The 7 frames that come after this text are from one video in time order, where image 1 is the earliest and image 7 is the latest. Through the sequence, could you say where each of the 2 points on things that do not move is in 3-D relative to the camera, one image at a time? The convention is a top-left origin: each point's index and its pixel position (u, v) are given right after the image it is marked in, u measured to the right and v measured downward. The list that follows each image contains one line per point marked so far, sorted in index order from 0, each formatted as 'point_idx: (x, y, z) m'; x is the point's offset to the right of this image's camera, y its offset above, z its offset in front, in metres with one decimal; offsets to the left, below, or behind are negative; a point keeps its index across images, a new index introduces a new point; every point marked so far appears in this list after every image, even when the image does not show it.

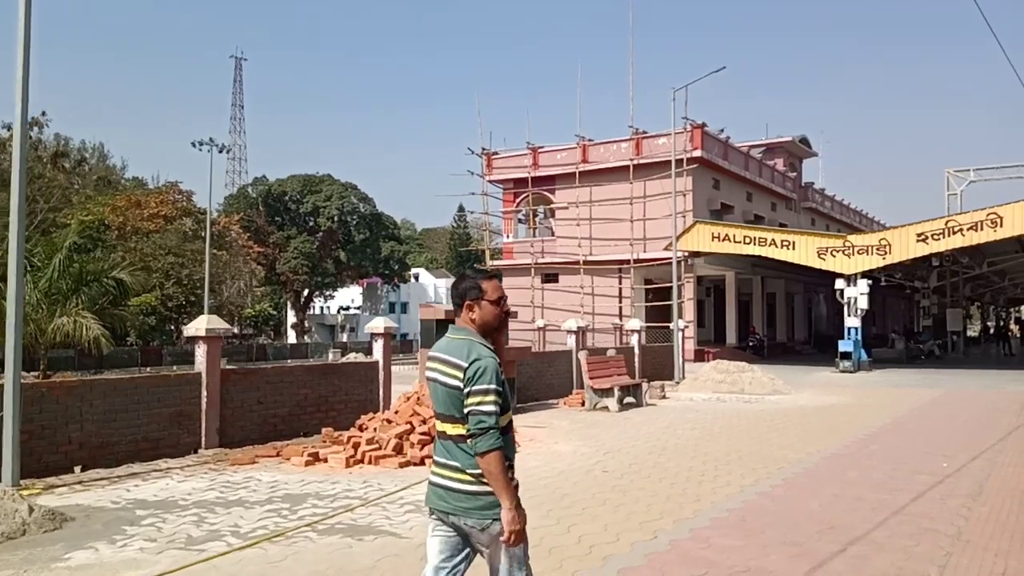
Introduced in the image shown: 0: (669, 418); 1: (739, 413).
0: (+2.6, -2.1, +13.8) m
1: (+4.1, -2.2, +14.9) m
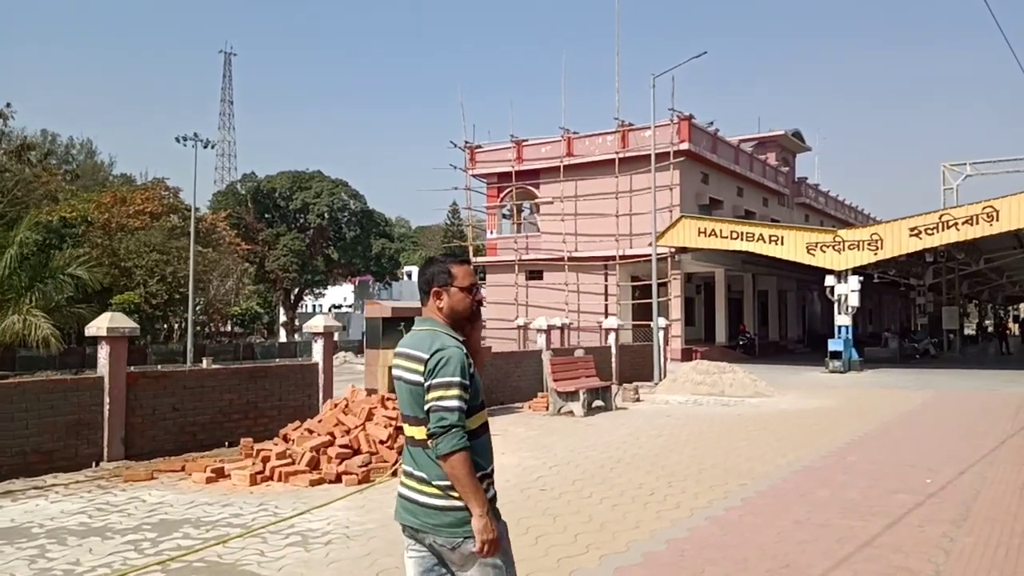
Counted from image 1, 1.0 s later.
0: (+1.9, -2.1, +12.8) m
1: (+3.4, -2.2, +13.9) m
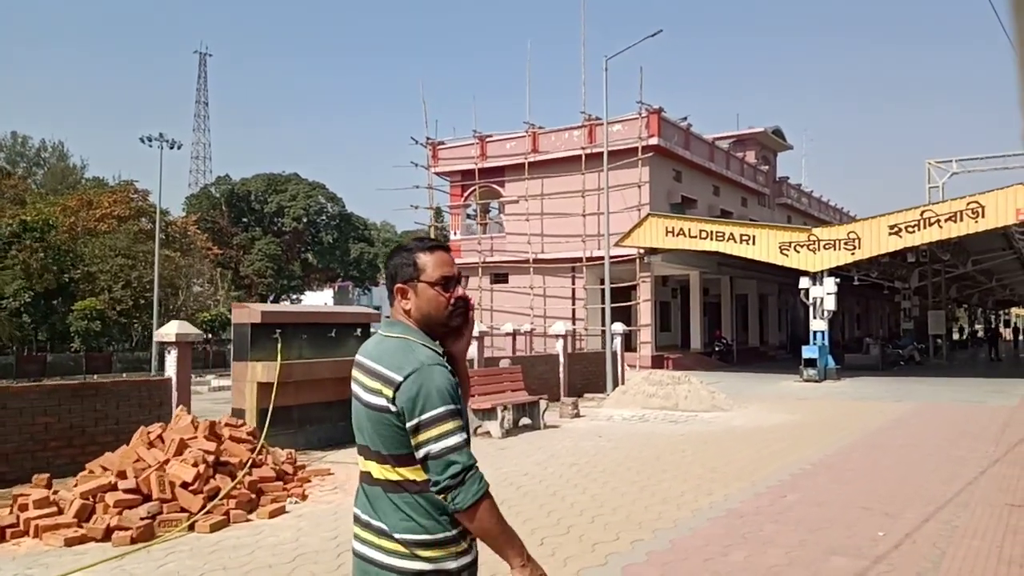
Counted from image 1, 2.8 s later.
0: (+0.6, -2.1, +10.9) m
1: (+2.1, -2.2, +12.1) m
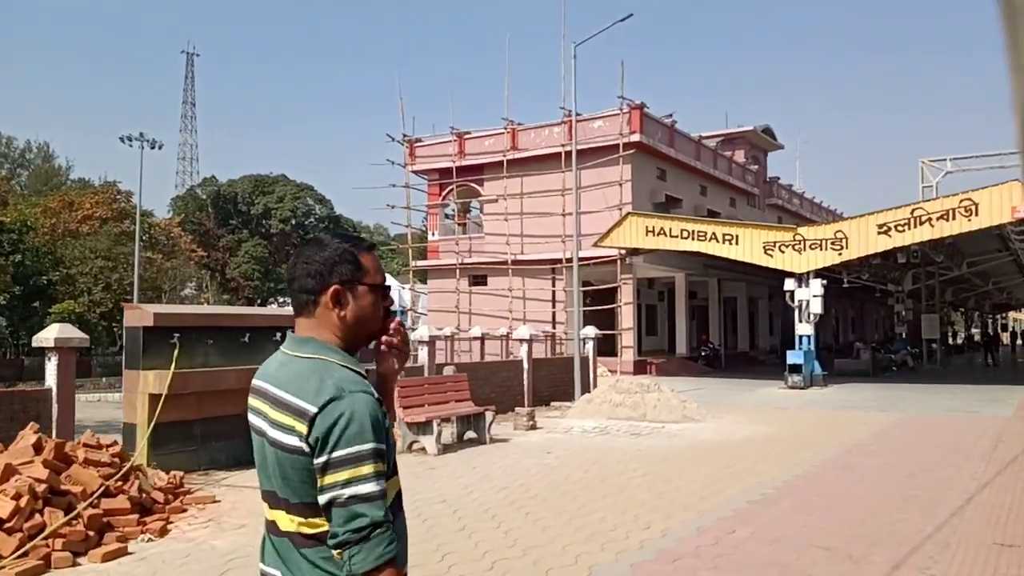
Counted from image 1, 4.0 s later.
0: (-0.1, -2.0, +9.8) m
1: (+1.3, -2.2, +10.9) m
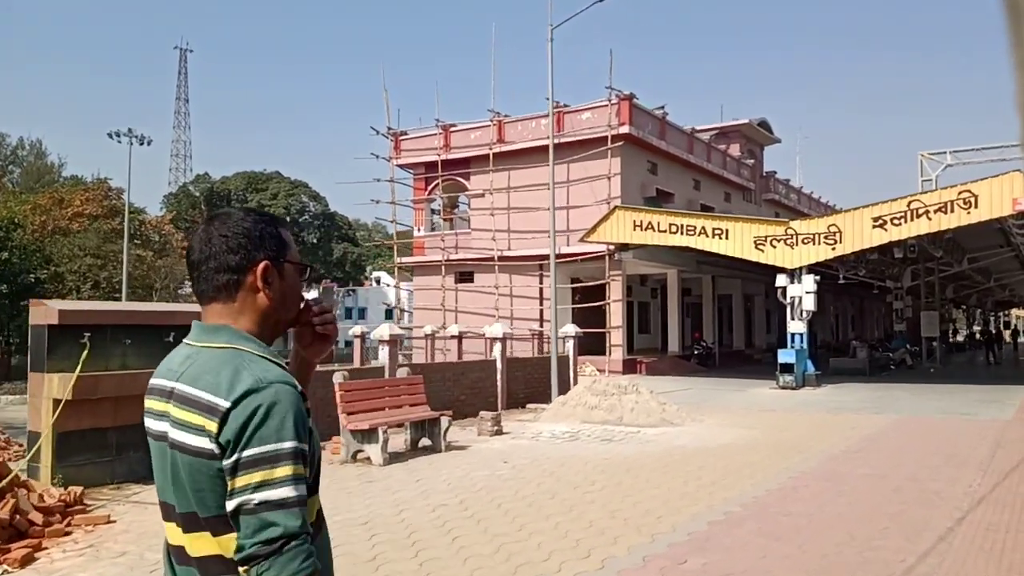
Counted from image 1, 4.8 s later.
0: (-0.7, -2.0, +9.0) m
1: (+0.8, -2.1, +10.1) m
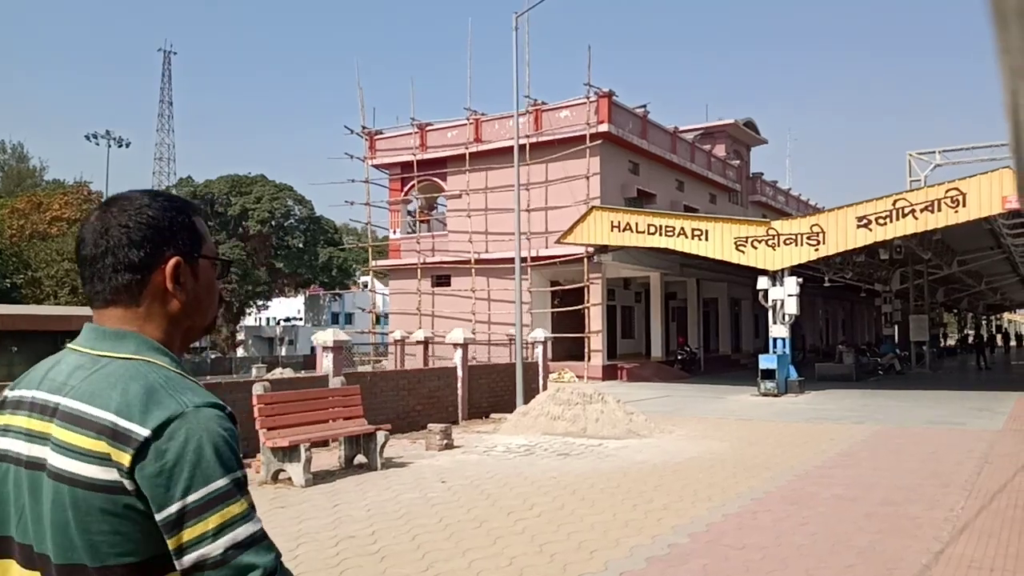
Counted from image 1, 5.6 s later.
0: (-1.3, -2.0, +8.1) m
1: (+0.1, -2.1, +9.2) m
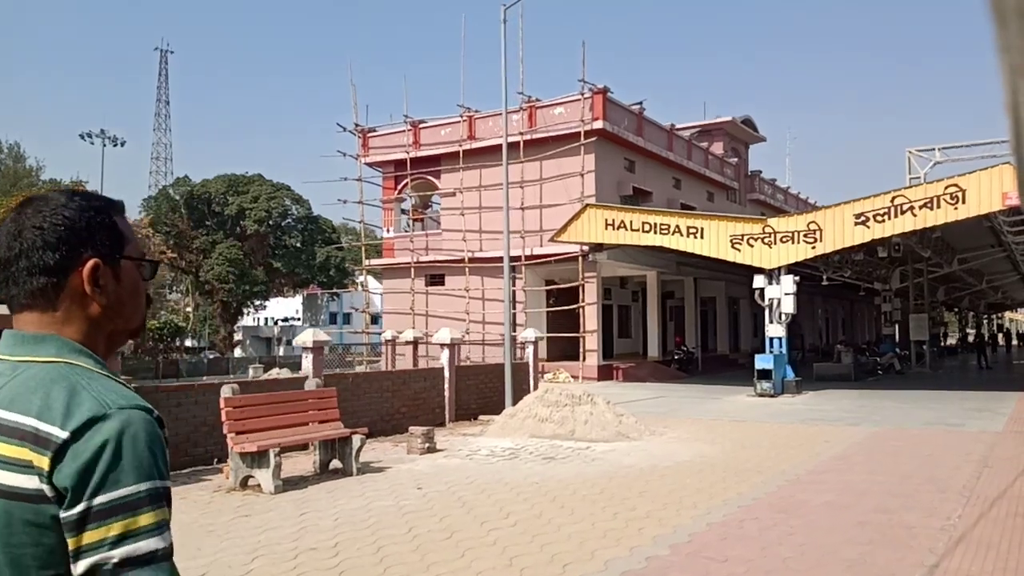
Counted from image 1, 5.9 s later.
0: (-1.5, -2.0, +7.7) m
1: (-0.1, -2.1, +8.8) m
